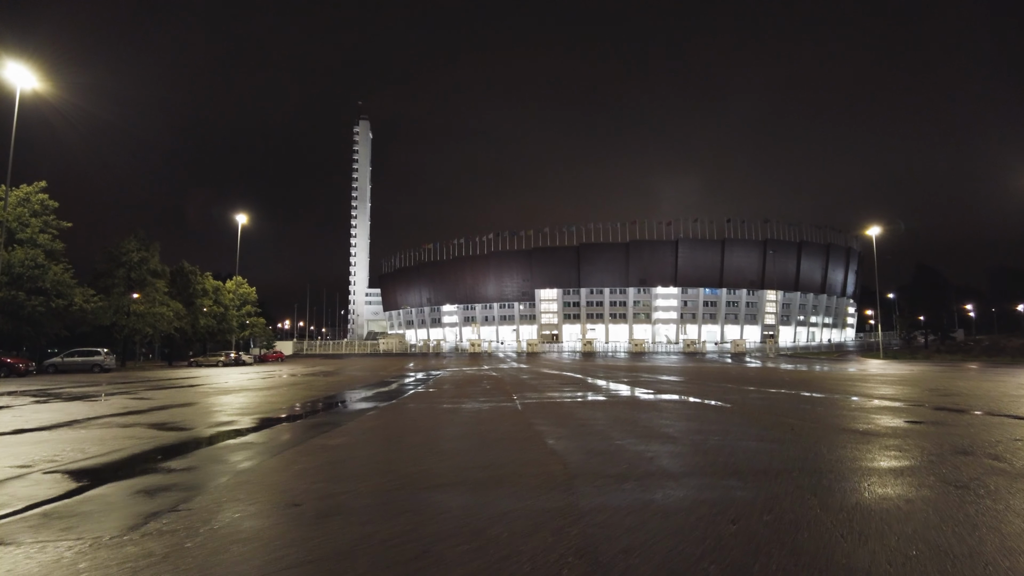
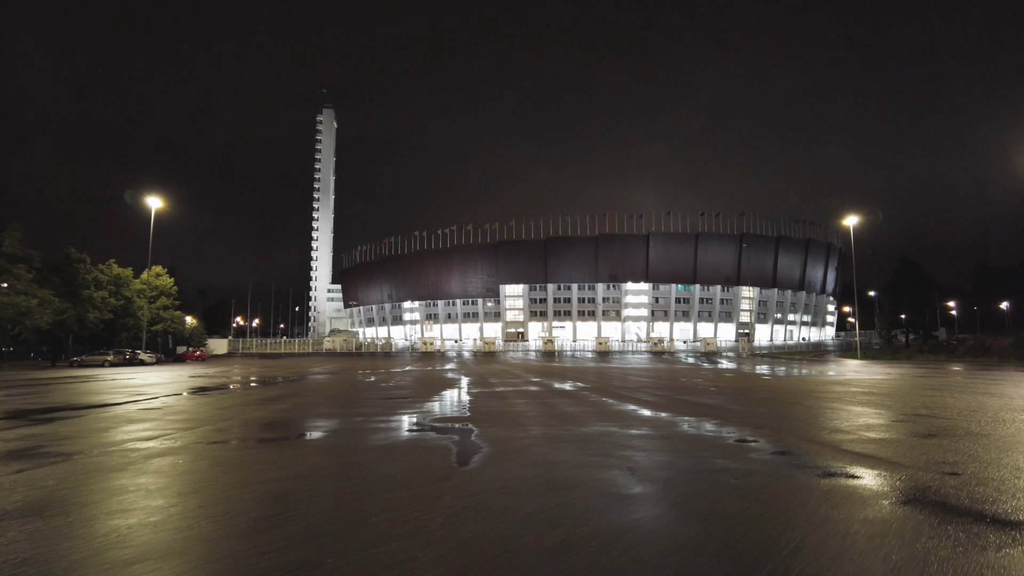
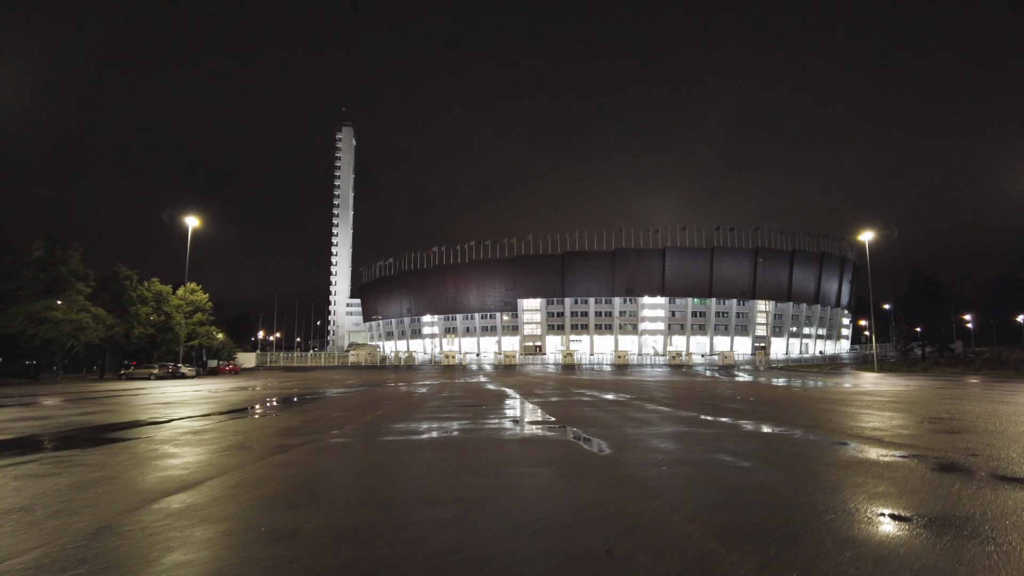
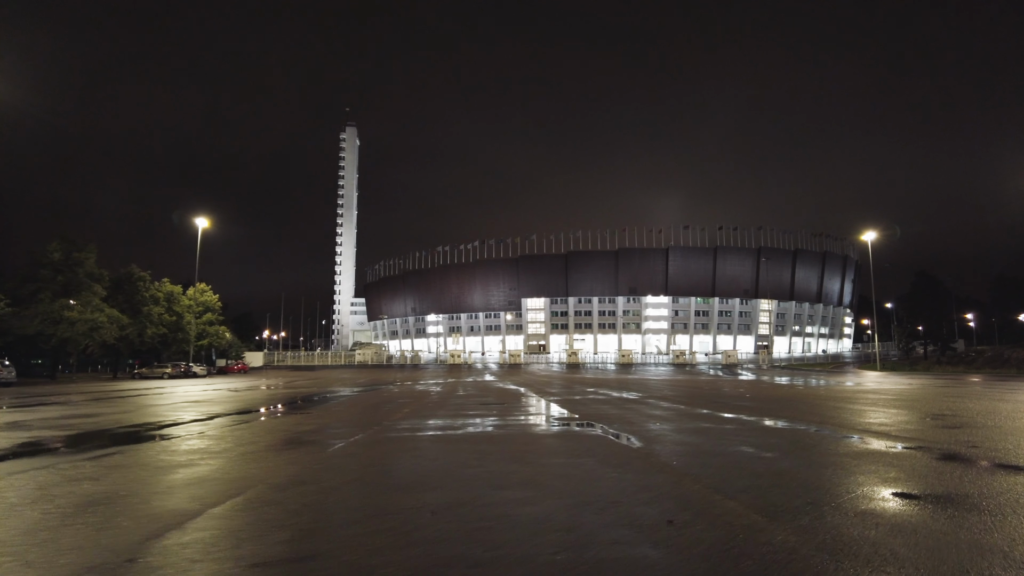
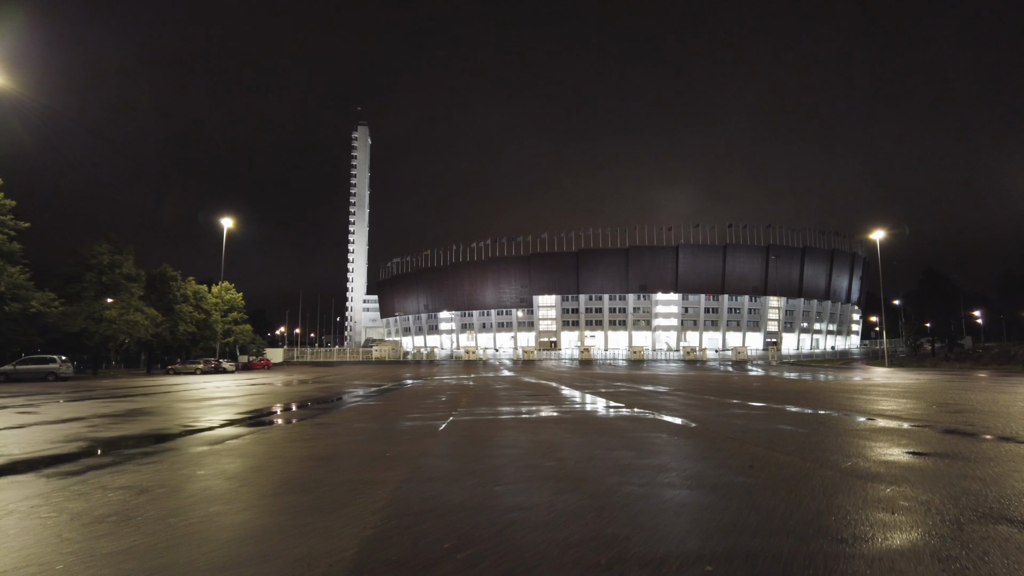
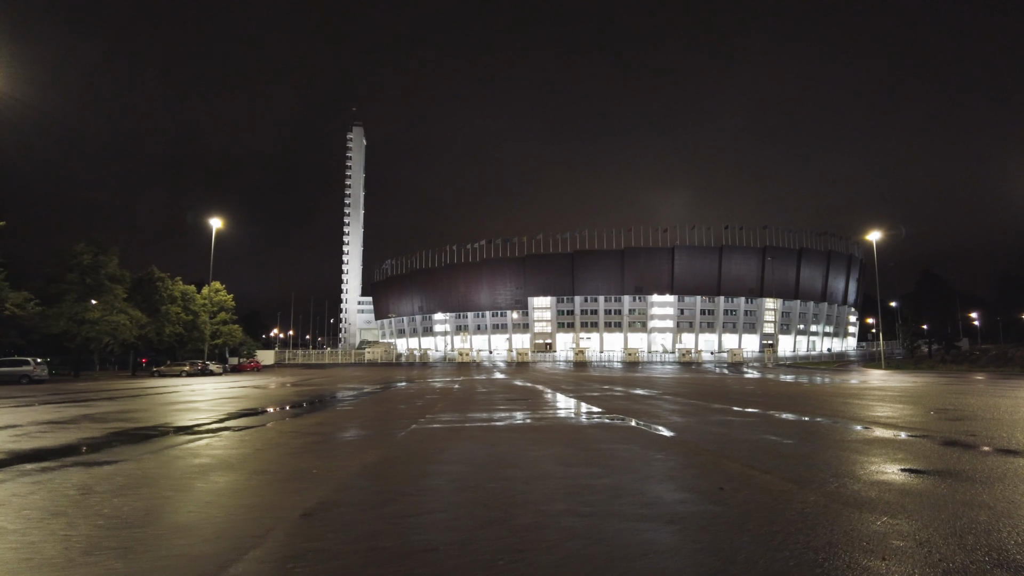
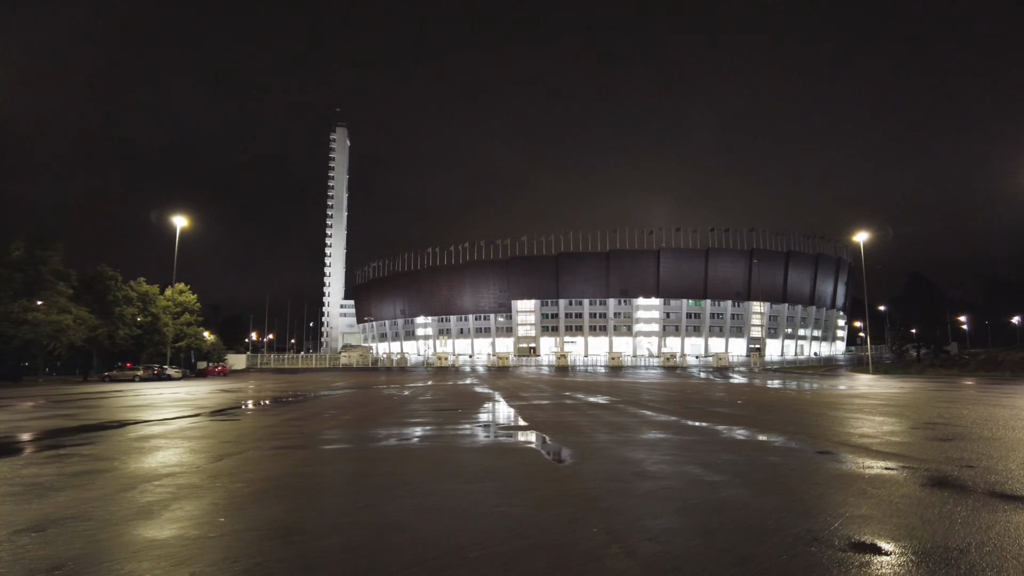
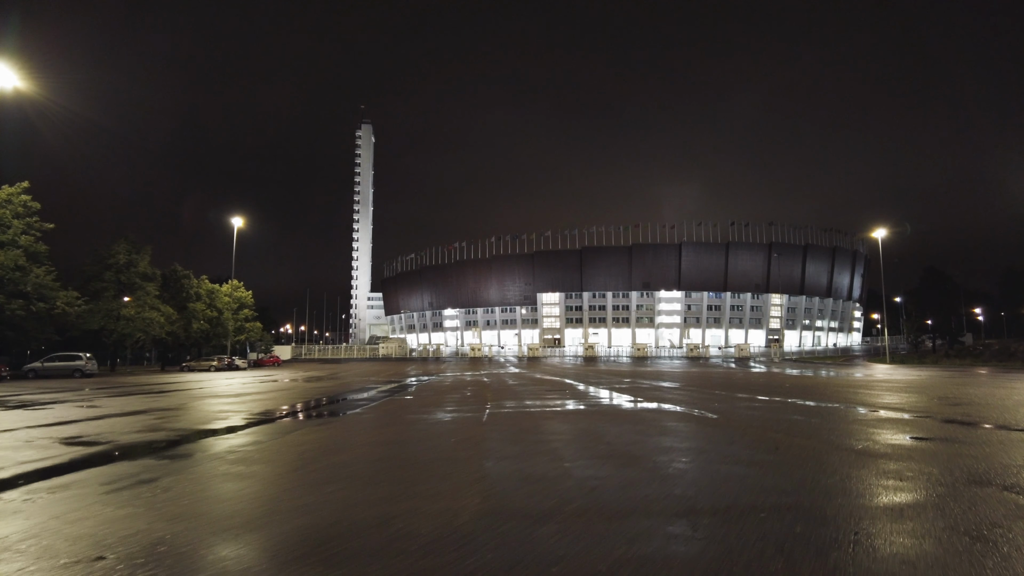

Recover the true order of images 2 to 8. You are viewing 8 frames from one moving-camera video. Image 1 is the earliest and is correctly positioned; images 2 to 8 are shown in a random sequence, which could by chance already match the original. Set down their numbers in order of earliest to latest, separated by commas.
8, 5, 6, 4, 3, 7, 2
